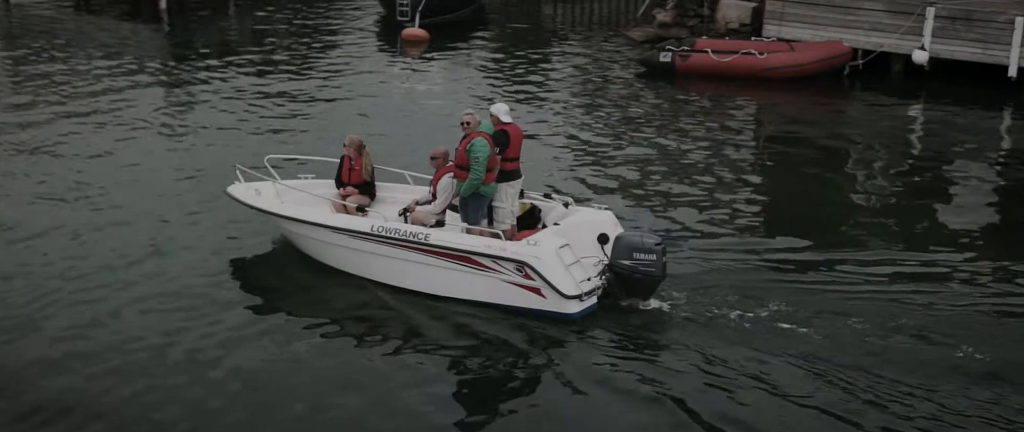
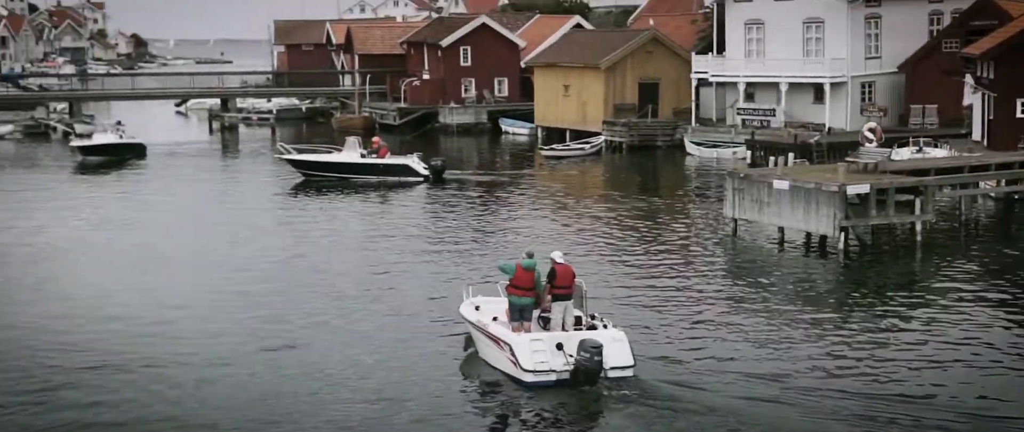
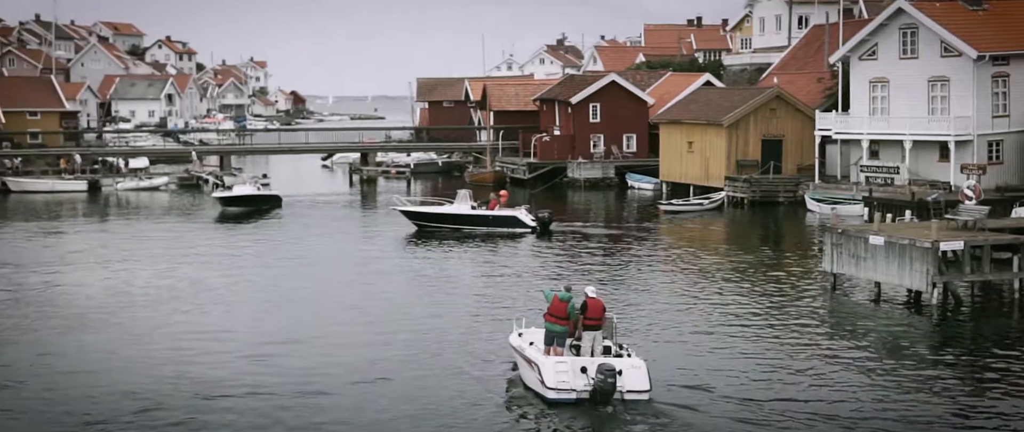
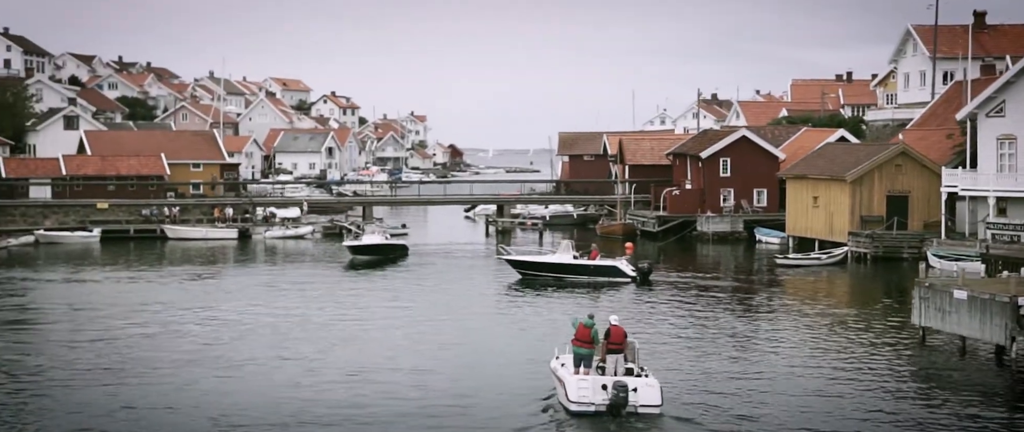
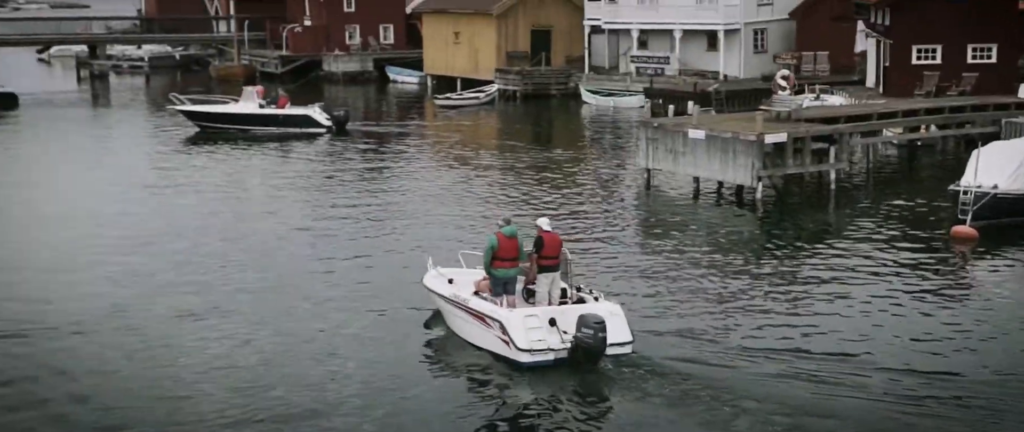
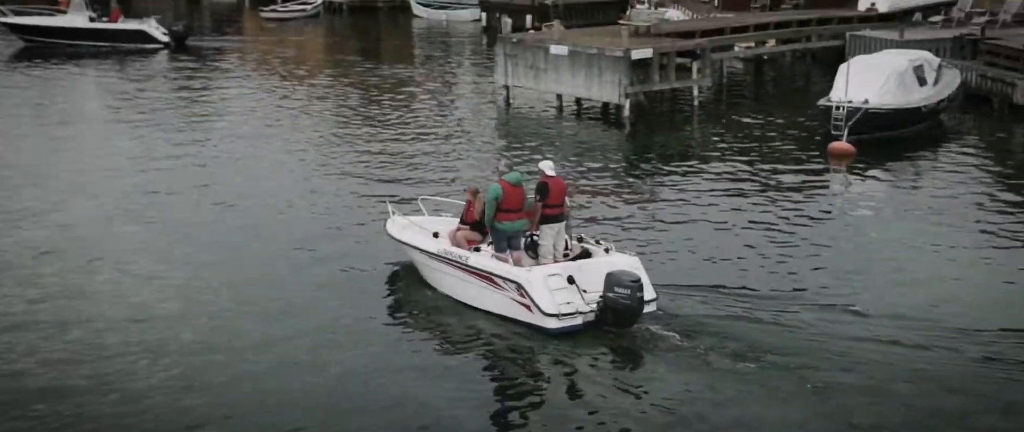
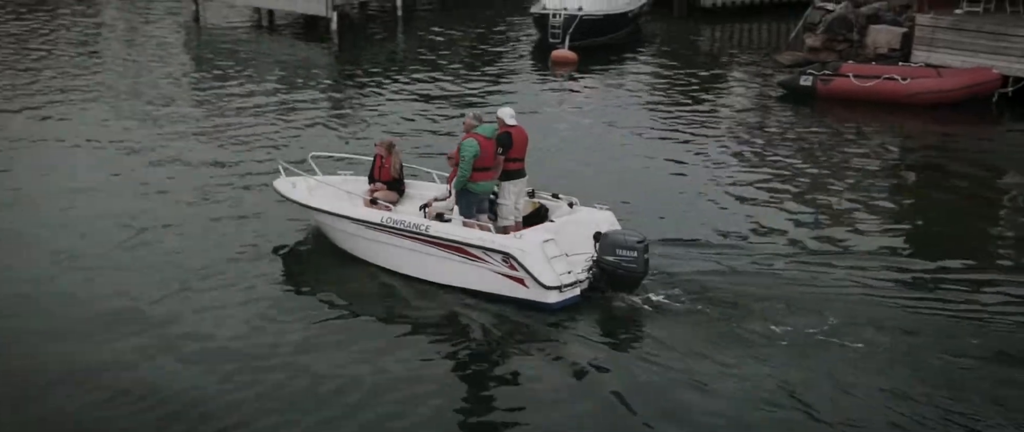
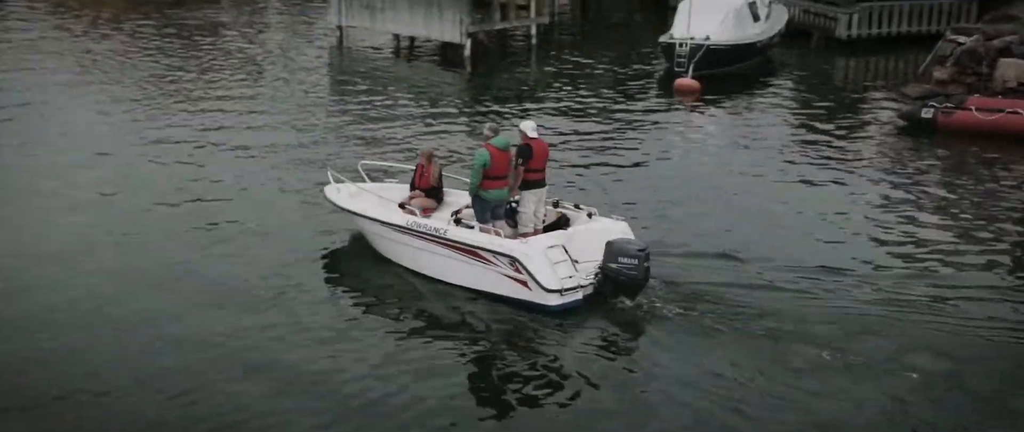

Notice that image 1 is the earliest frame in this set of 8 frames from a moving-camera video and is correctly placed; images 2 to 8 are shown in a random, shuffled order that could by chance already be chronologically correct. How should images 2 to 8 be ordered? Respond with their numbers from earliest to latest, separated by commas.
7, 8, 6, 5, 2, 3, 4
